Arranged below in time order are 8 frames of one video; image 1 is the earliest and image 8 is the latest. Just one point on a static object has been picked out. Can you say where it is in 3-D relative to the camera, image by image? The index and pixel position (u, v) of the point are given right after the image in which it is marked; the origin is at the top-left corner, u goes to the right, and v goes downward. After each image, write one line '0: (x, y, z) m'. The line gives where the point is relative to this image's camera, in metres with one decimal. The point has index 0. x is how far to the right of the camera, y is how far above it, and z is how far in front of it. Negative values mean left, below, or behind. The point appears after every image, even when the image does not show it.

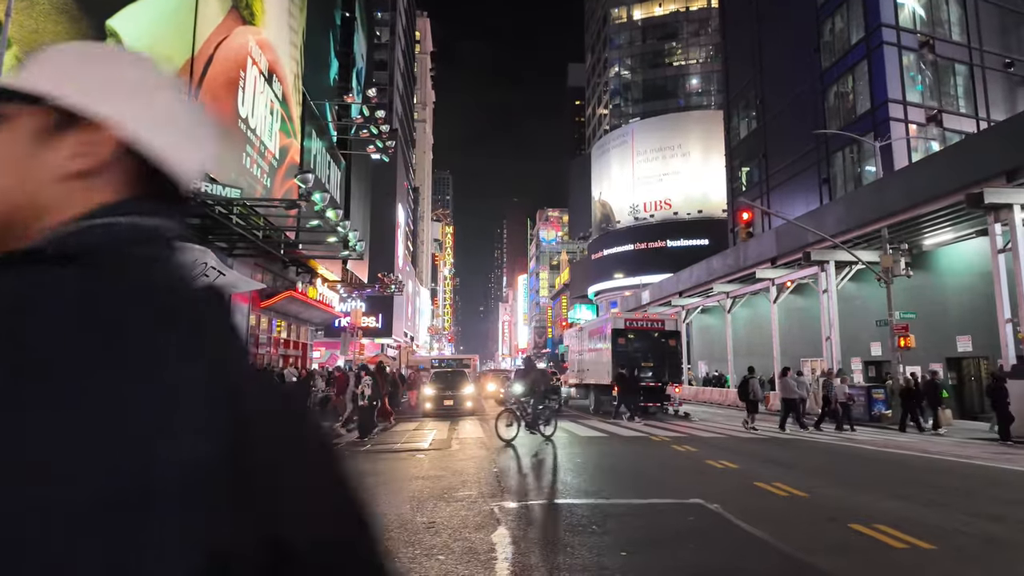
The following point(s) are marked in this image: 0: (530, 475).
0: (+0.2, -2.8, +8.9) m
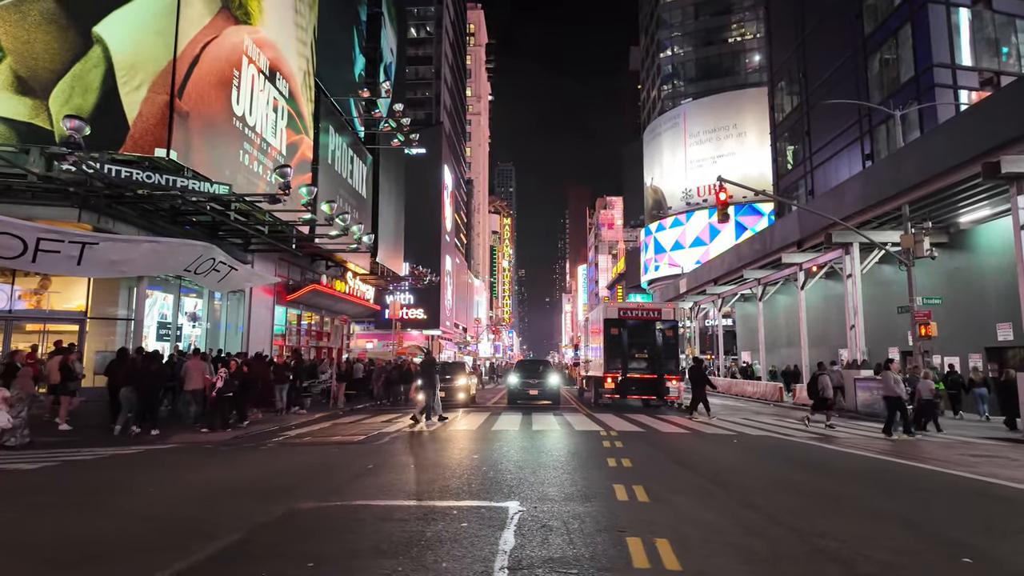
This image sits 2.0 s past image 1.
0: (-1.4, -2.6, +8.6) m
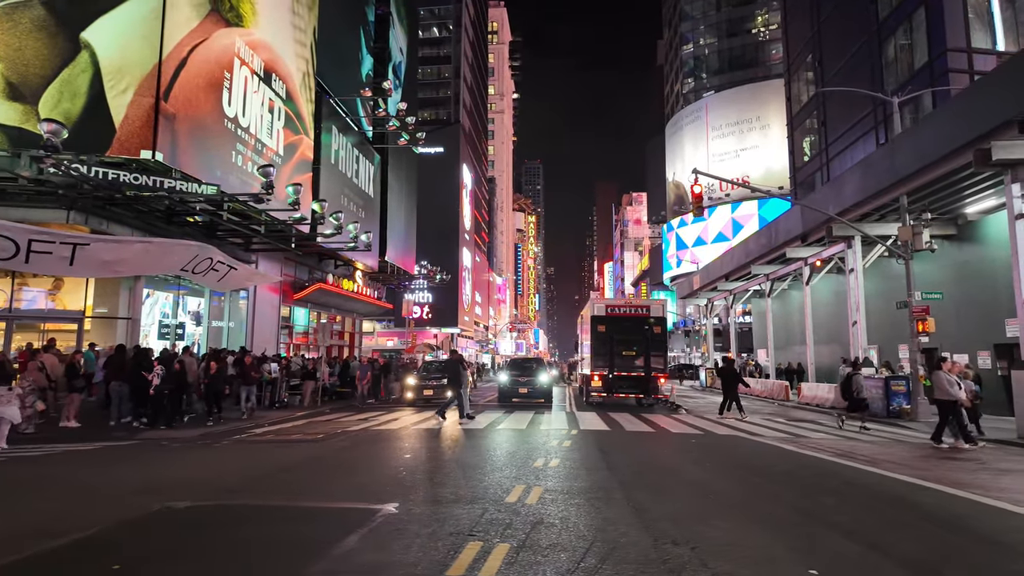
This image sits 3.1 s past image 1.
0: (-2.4, -2.6, +8.5) m
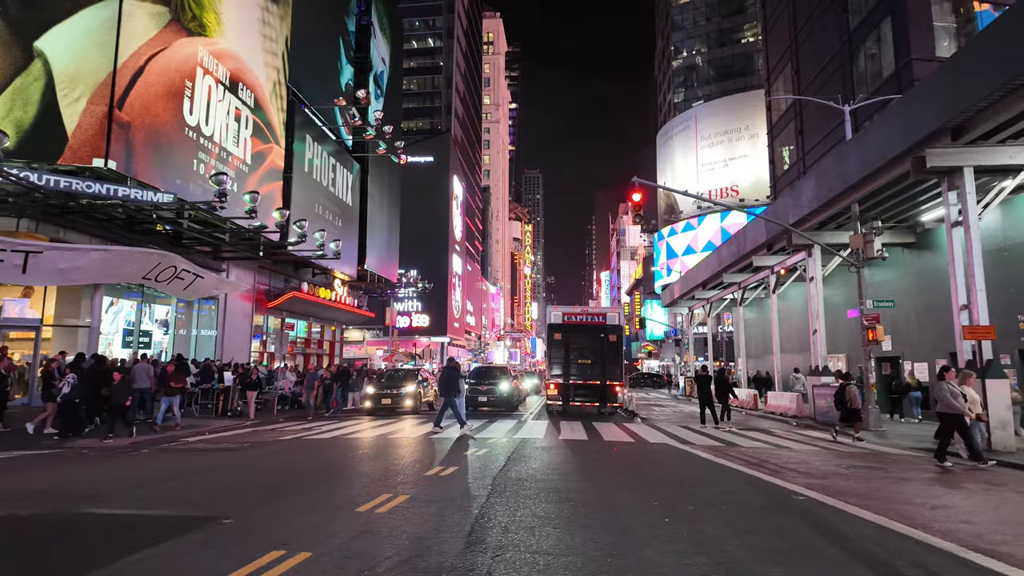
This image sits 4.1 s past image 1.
0: (-3.8, -2.7, +8.5) m
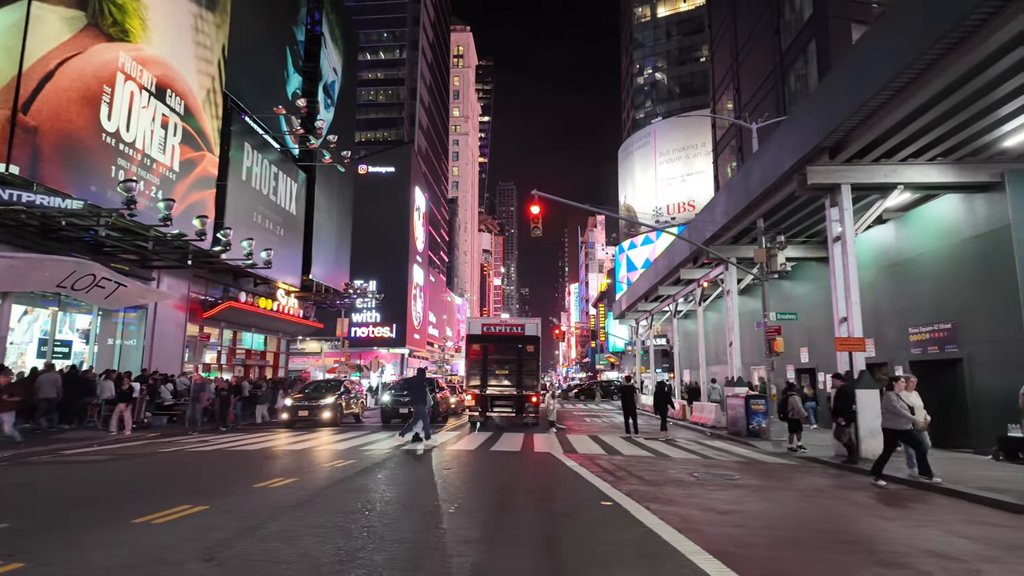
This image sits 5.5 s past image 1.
0: (-5.9, -2.8, +8.3) m
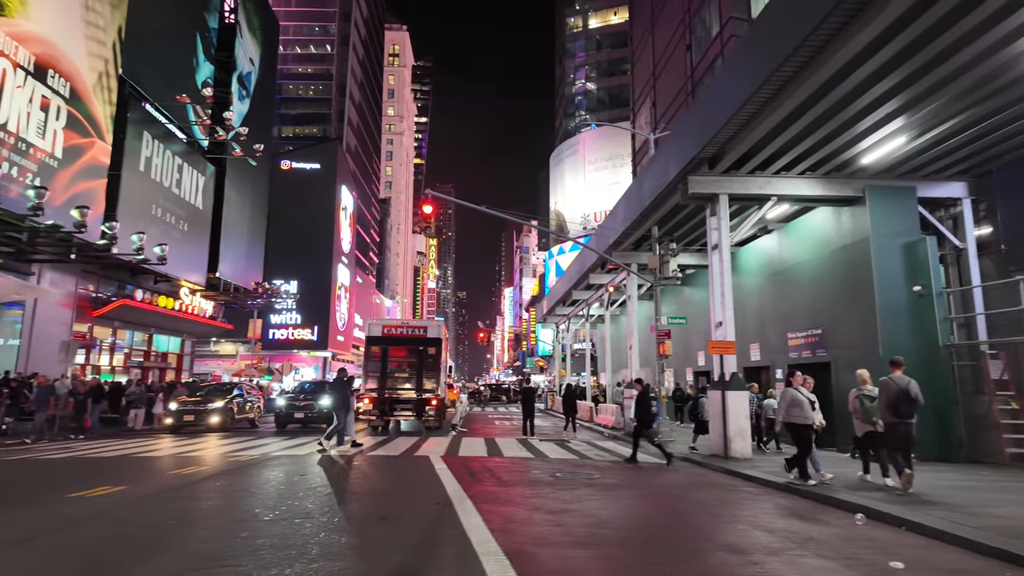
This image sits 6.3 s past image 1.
0: (-7.9, -2.7, +7.4) m
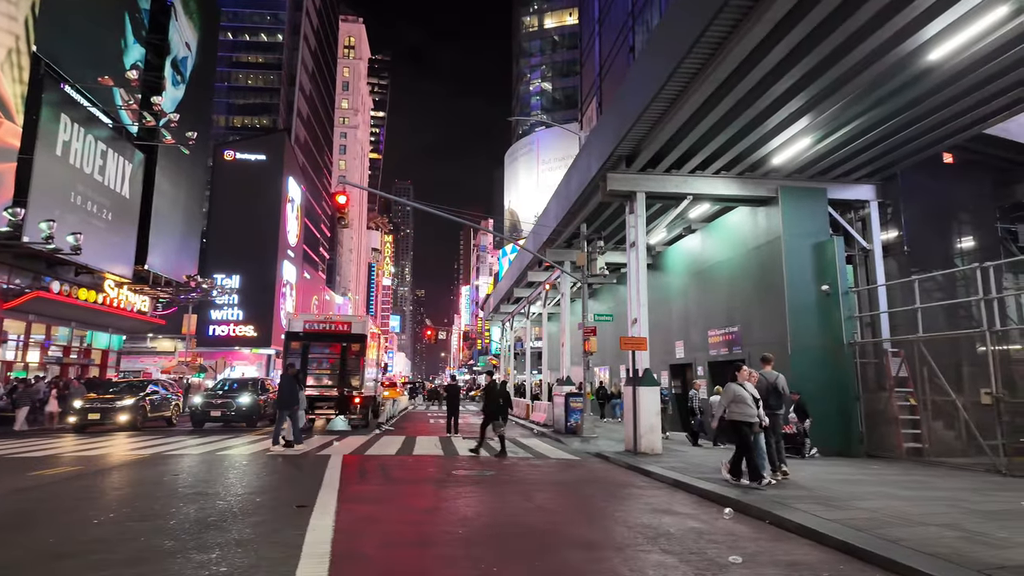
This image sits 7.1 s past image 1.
0: (-9.4, -2.4, +6.6) m
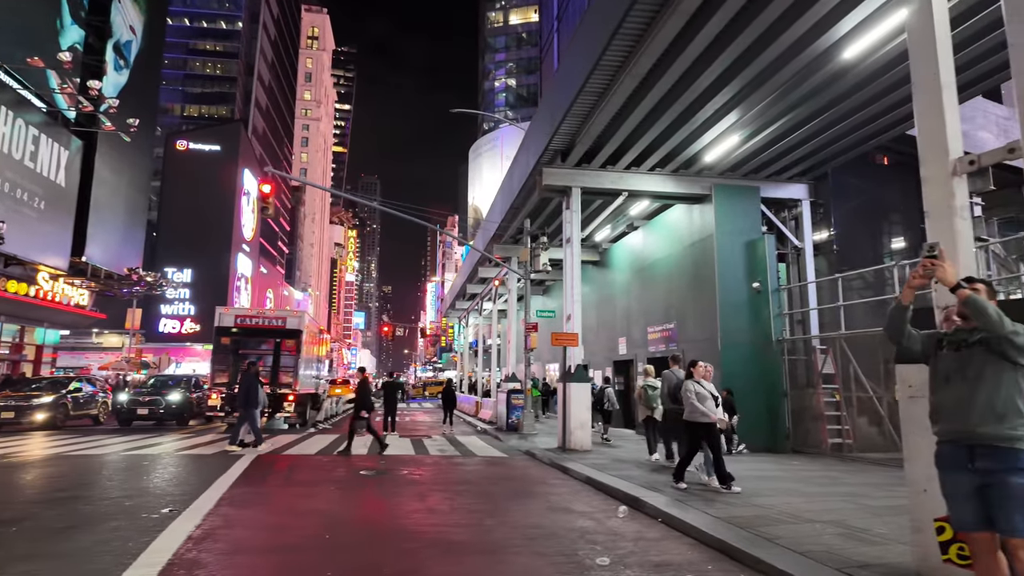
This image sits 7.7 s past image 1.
0: (-10.5, -2.3, +5.8) m
